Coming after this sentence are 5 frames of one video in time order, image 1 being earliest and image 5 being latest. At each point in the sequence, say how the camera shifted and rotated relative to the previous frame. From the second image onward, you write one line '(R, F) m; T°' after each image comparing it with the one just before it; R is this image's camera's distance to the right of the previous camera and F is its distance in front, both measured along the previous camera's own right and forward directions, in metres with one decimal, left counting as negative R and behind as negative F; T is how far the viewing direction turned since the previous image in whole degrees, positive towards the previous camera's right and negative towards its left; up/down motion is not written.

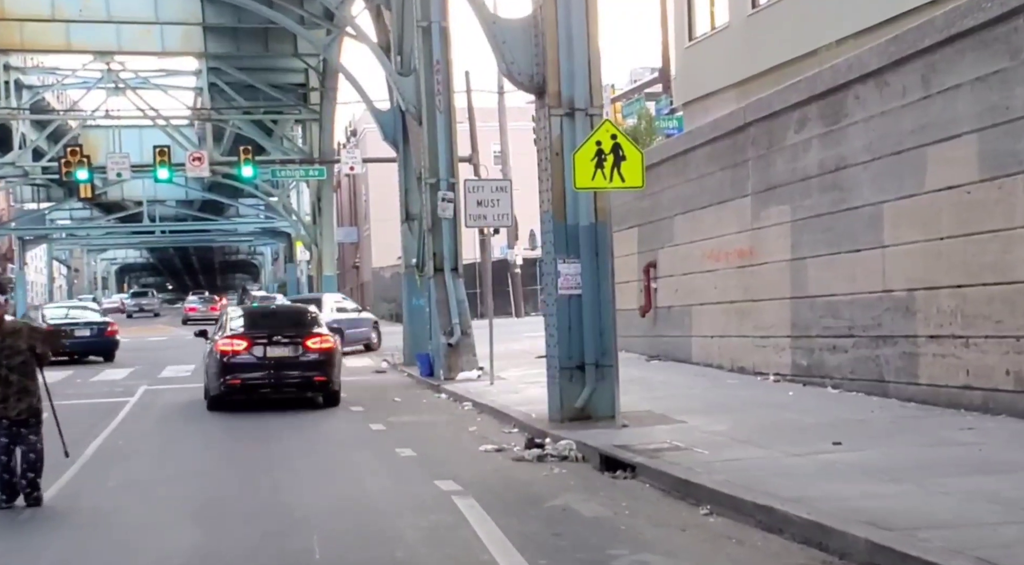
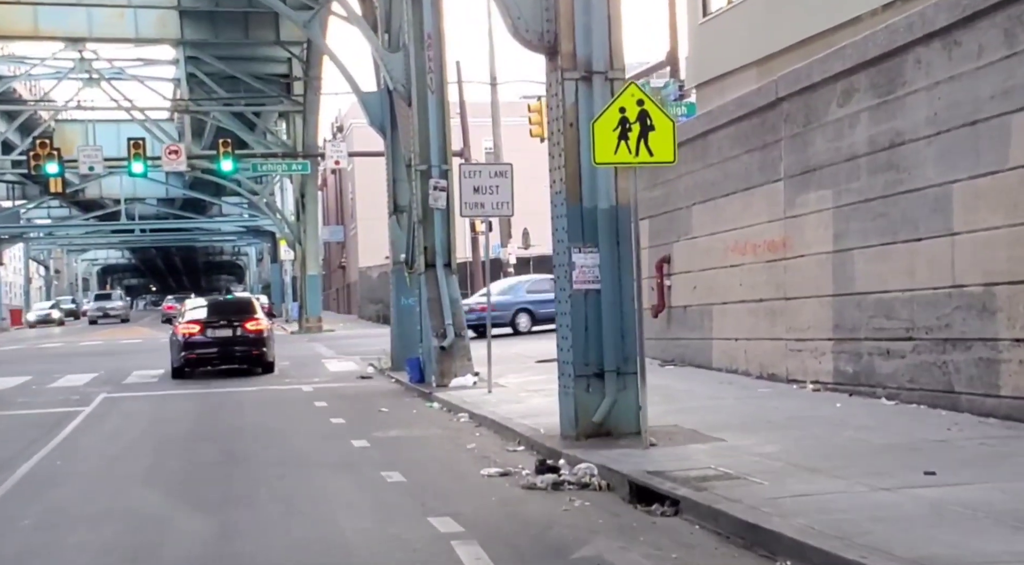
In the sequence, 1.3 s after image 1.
(-0.2, +2.3) m; +1°
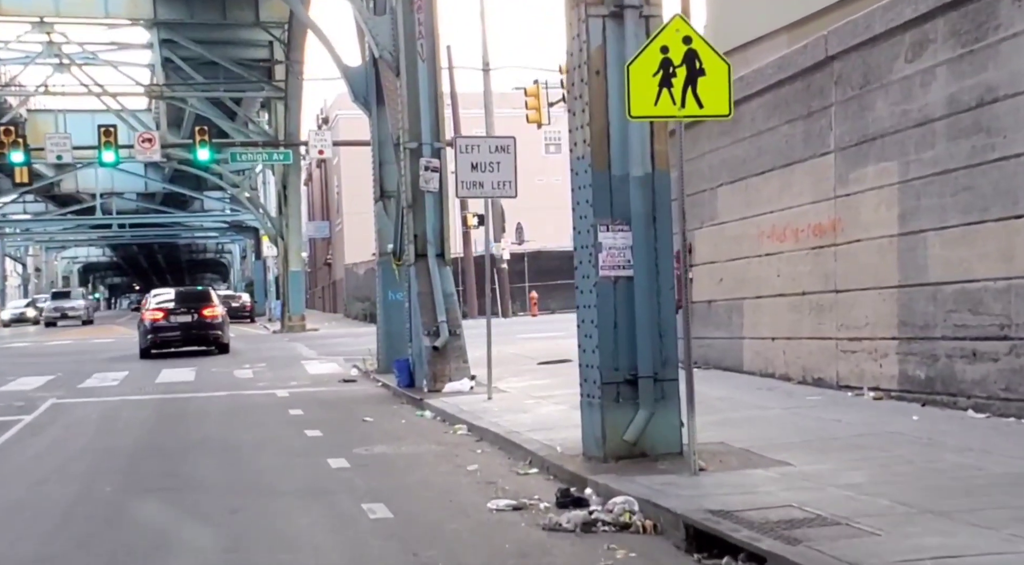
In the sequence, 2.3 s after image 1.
(-0.2, +2.6) m; +1°
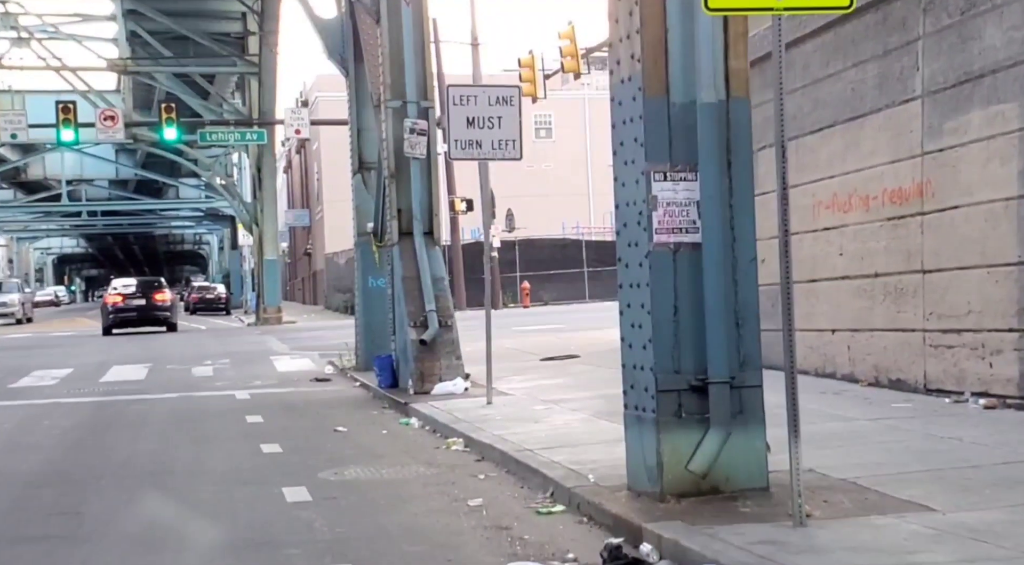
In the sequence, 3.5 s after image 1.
(-0.2, +3.1) m; +1°
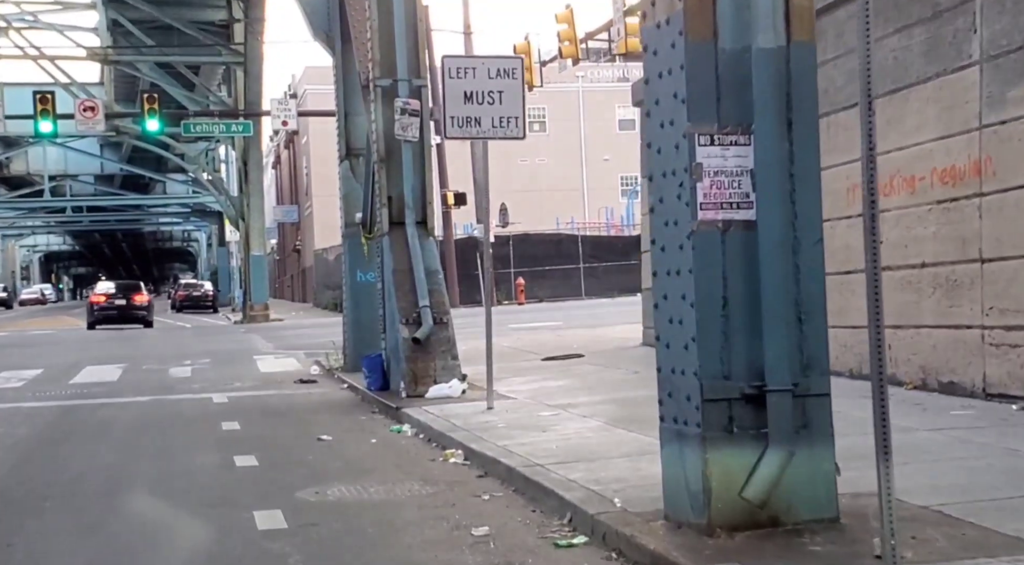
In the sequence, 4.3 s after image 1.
(-0.1, +1.4) m; 0°
